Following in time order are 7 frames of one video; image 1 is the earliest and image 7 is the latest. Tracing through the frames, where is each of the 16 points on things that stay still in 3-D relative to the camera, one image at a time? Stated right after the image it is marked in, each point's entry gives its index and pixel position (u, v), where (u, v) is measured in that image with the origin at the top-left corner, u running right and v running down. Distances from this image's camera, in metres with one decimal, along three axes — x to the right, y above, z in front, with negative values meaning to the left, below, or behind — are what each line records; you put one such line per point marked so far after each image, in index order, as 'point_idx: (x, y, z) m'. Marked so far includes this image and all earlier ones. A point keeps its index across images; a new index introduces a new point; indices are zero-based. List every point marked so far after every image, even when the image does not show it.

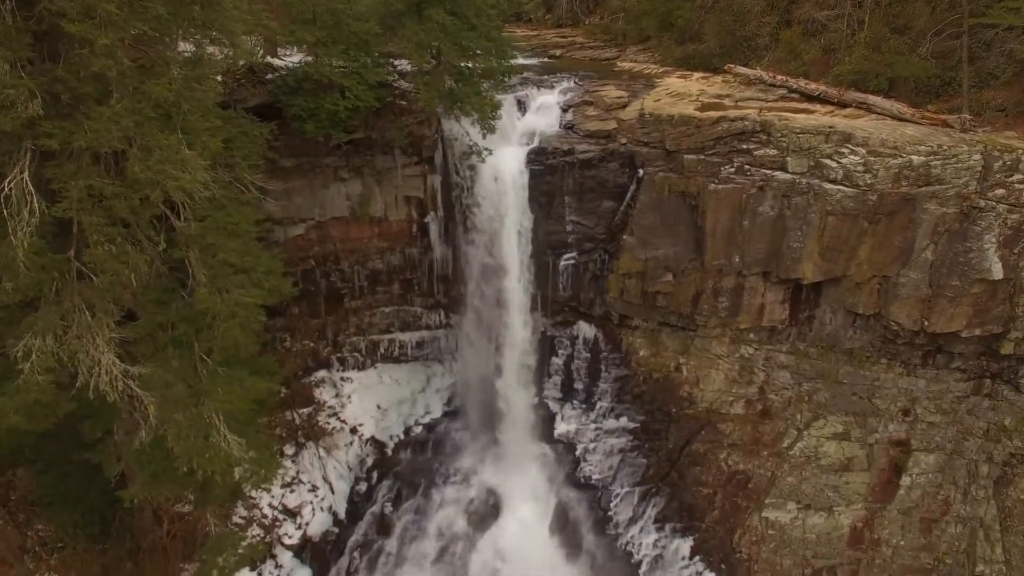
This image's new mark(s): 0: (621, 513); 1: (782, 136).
0: (+2.4, -4.8, +13.5) m
1: (+4.9, +2.8, +11.6) m
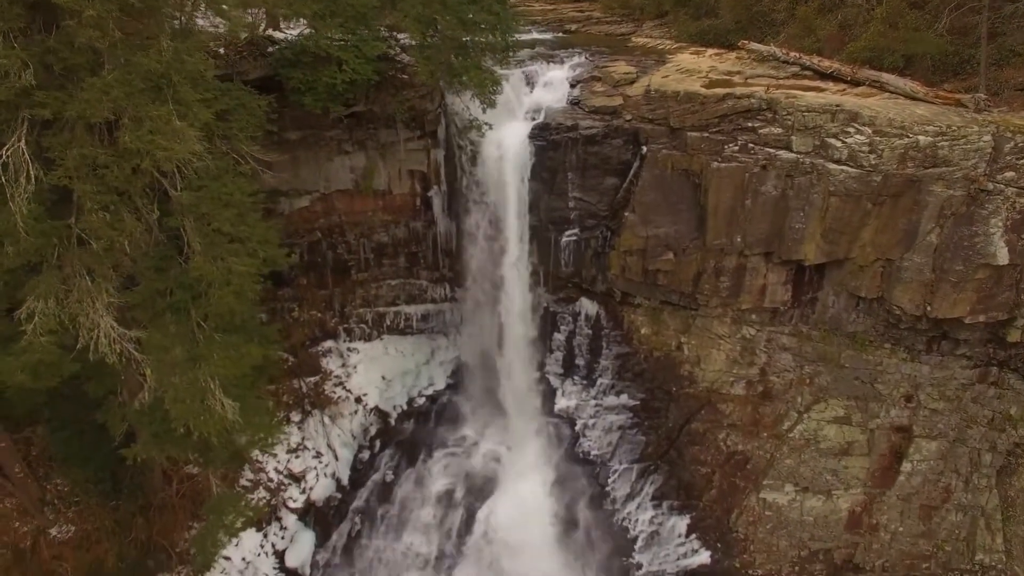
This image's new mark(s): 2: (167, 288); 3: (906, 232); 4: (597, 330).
0: (+2.4, -4.3, +13.7) m
1: (+4.9, +3.2, +11.3) m
2: (-4.5, 0.0, +8.3) m
3: (+6.8, +1.0, +10.9) m
4: (+2.0, -0.9, +14.6) m
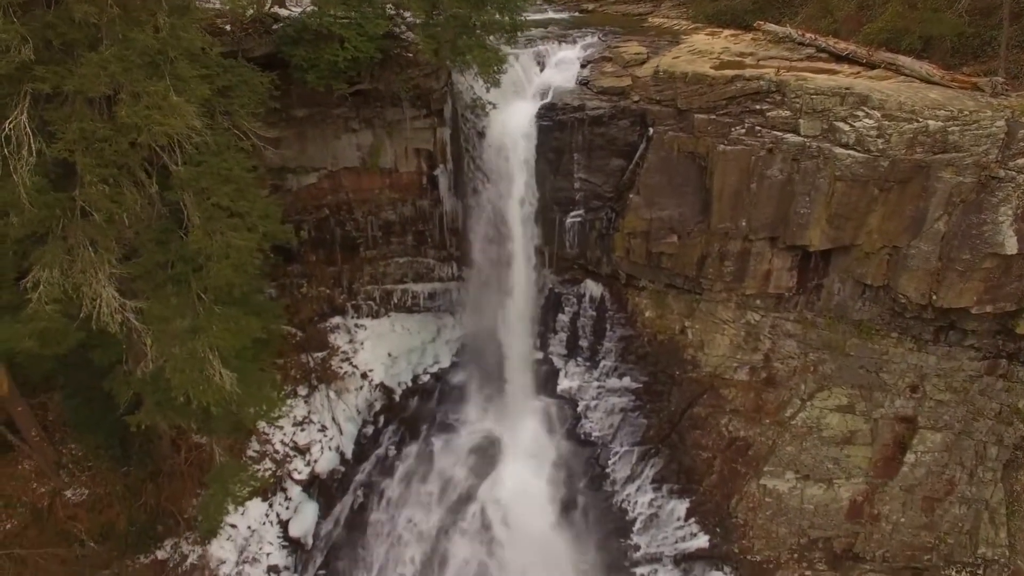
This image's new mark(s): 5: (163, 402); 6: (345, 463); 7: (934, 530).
0: (+2.4, -4.0, +13.7) m
1: (+5.0, +3.4, +11.1) m
2: (-4.7, +0.4, +8.5) m
3: (+6.8, +1.2, +10.7) m
4: (+2.1, -0.5, +14.6) m
5: (-5.2, -1.7, +9.3) m
6: (-3.6, -3.8, +13.6) m
7: (+8.3, -4.7, +12.2) m
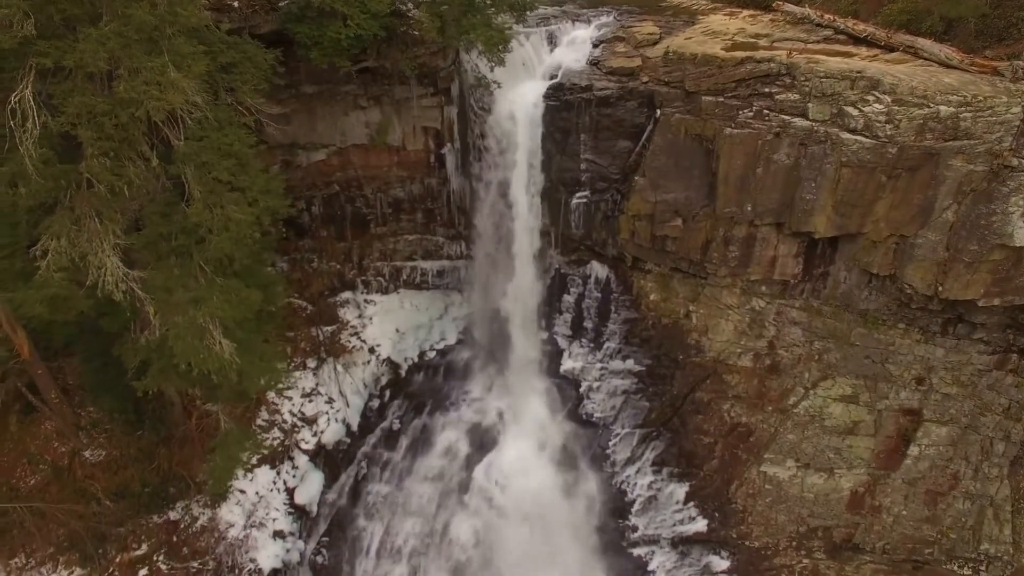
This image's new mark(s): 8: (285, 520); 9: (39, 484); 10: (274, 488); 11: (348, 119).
0: (+2.4, -3.6, +13.8) m
1: (+5.1, +3.6, +10.9) m
2: (-4.8, +0.8, +8.8) m
3: (+6.8, +1.3, +10.4) m
4: (+2.2, -0.1, +14.6) m
5: (-5.3, -1.2, +9.7) m
6: (-3.6, -3.2, +14.0) m
7: (+8.2, -4.5, +12.0) m
8: (-4.4, -4.6, +12.4) m
9: (-8.6, -3.5, +11.3) m
10: (-4.8, -4.0, +12.6) m
11: (-3.6, +3.7, +14.0) m
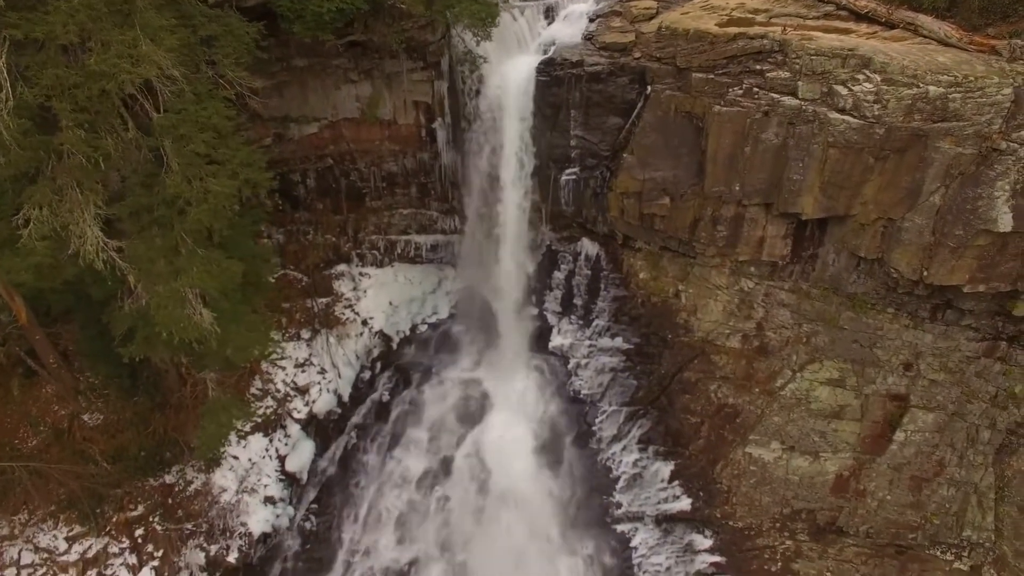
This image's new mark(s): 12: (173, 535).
0: (+2.1, -3.1, +13.9) m
1: (+4.8, +3.9, +10.6) m
2: (-5.1, +1.2, +8.9) m
3: (+6.5, +1.6, +10.2) m
4: (+2.0, +0.4, +14.6) m
5: (-5.7, -0.8, +9.9) m
6: (-3.9, -2.6, +14.2) m
7: (+7.8, -4.2, +12.0) m
8: (-4.8, -4.0, +12.8) m
9: (-8.9, -2.9, +11.8) m
10: (-5.1, -3.4, +12.9) m
11: (-3.8, +4.3, +14.0) m
12: (-6.2, -4.6, +11.7) m
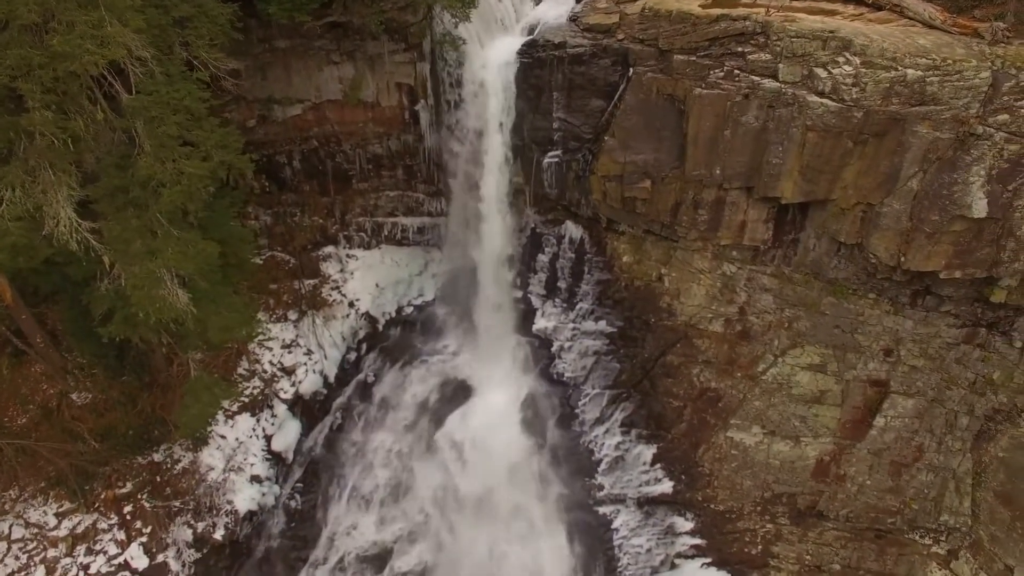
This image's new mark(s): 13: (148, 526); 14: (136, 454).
0: (+1.7, -2.8, +14.0) m
1: (+4.4, +4.2, +10.5) m
2: (-5.5, +1.5, +9.0) m
3: (+6.1, +1.8, +10.1) m
4: (+1.6, +0.7, +14.6) m
5: (-6.1, -0.5, +10.0) m
6: (-4.3, -2.2, +14.4) m
7: (+7.4, -4.0, +12.1) m
8: (-5.2, -3.7, +12.9) m
9: (-9.3, -2.5, +12.0) m
10: (-5.5, -3.1, +13.1) m
11: (-4.1, +4.7, +13.9) m
12: (-6.6, -4.2, +11.9) m
13: (-6.8, -4.4, +11.7) m
14: (-7.4, -3.3, +12.4) m
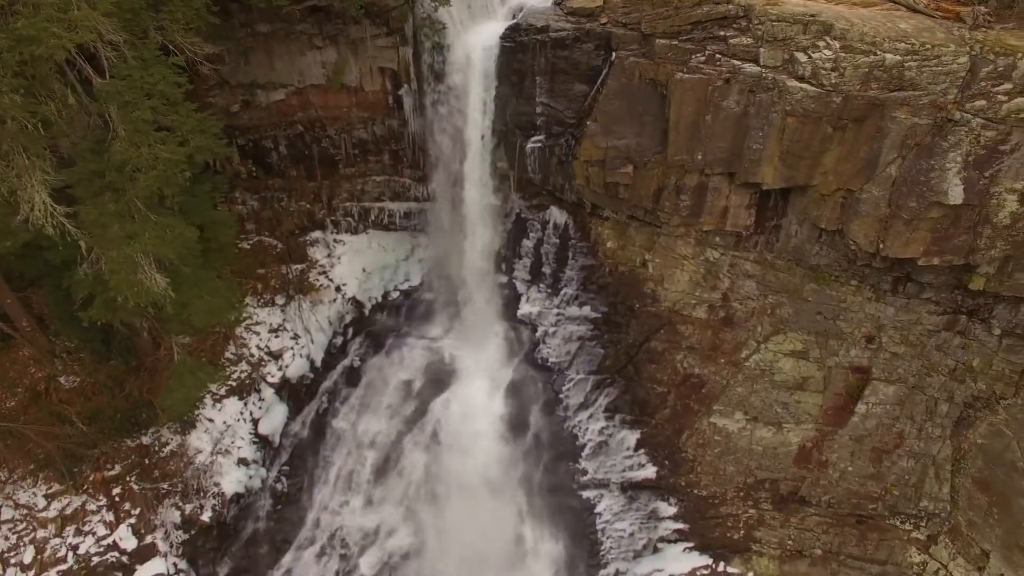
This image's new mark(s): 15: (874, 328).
0: (+1.3, -2.5, +14.1) m
1: (+4.1, +4.4, +10.4) m
2: (-5.9, +1.7, +9.0) m
3: (+5.7, +2.0, +10.0) m
4: (+1.3, +1.1, +14.6) m
5: (-6.5, -0.2, +10.1) m
6: (-4.6, -1.9, +14.5) m
7: (+7.0, -3.7, +12.1) m
8: (-5.6, -3.3, +13.1) m
9: (-9.7, -2.2, +12.1) m
10: (-5.9, -2.7, +13.2) m
11: (-4.5, +5.0, +13.8) m
12: (-7.0, -3.9, +12.0) m
13: (-7.1, -4.2, +11.9) m
14: (-7.8, -3.0, +12.5) m
15: (+6.6, -0.7, +11.6) m
